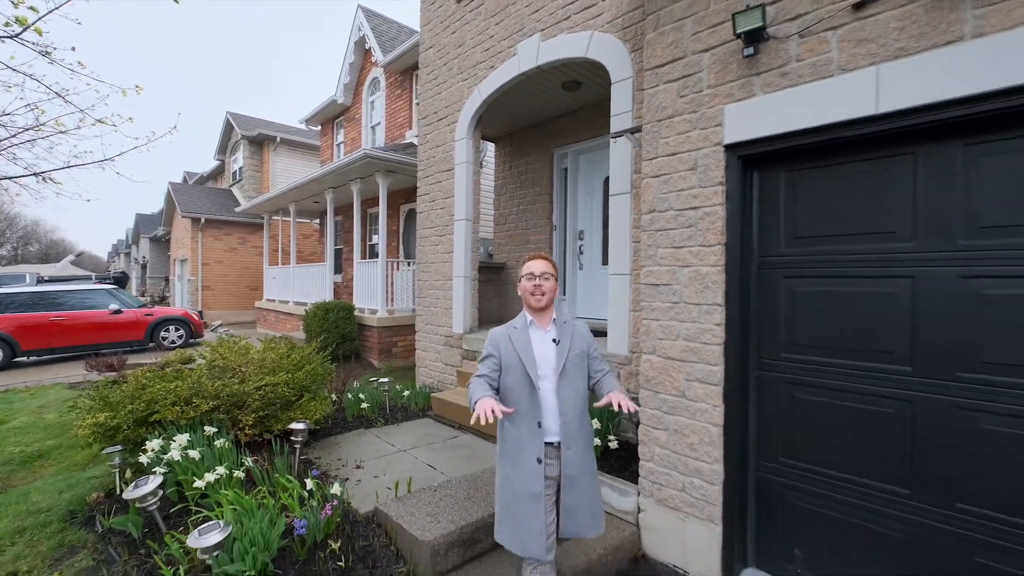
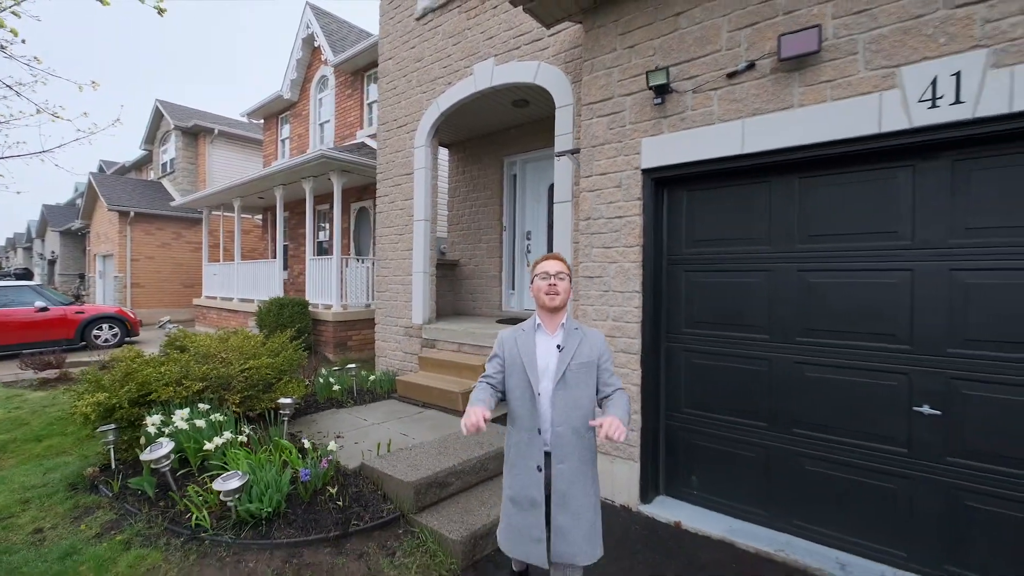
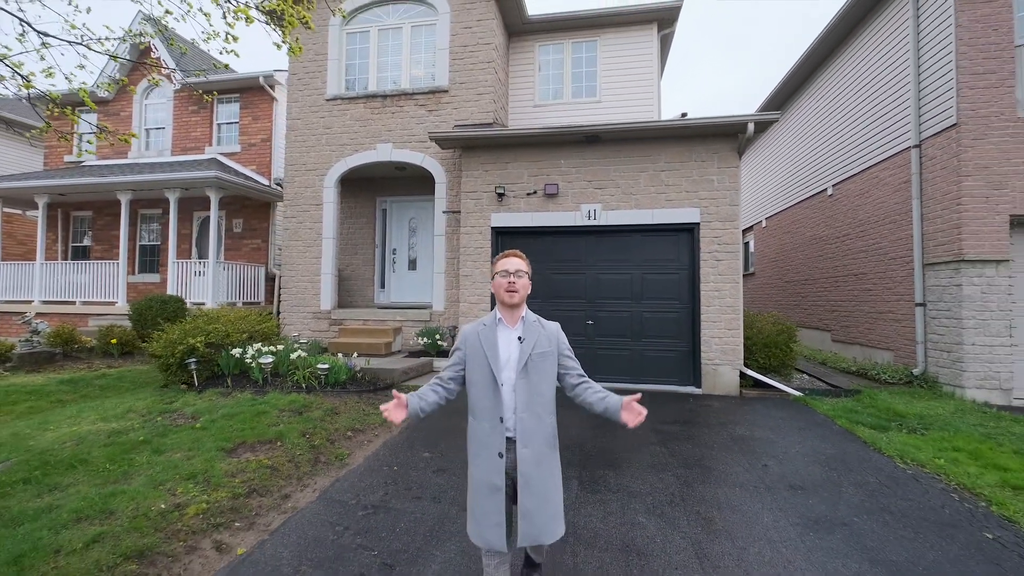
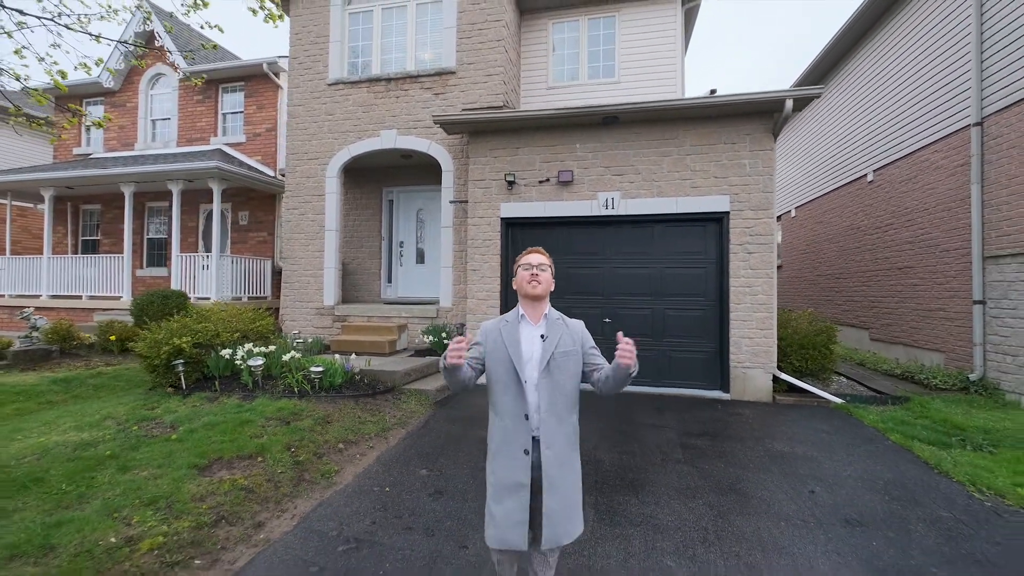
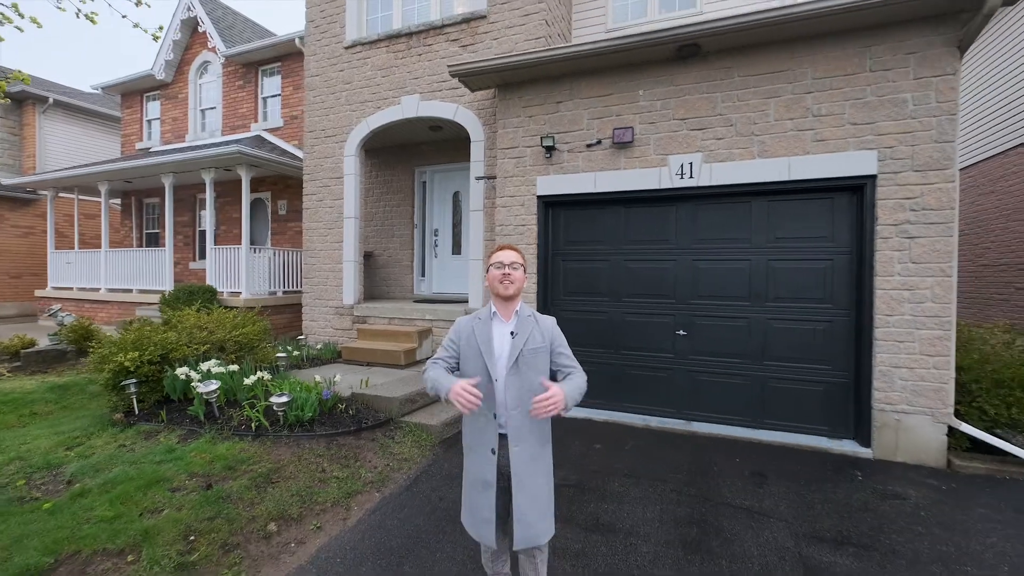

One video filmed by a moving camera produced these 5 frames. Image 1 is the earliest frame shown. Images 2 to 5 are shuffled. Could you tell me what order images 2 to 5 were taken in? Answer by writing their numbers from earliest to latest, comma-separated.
2, 5, 4, 3
